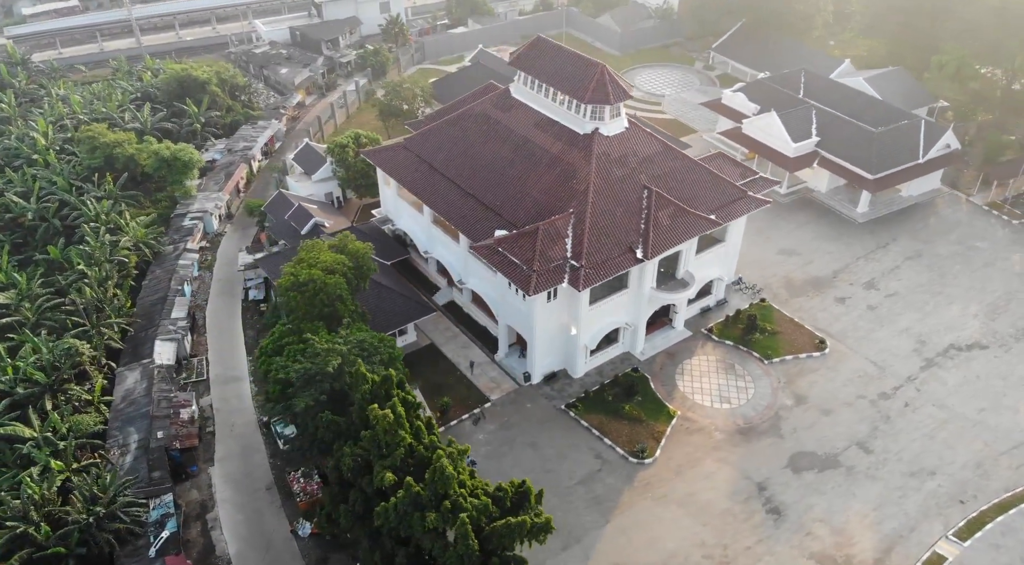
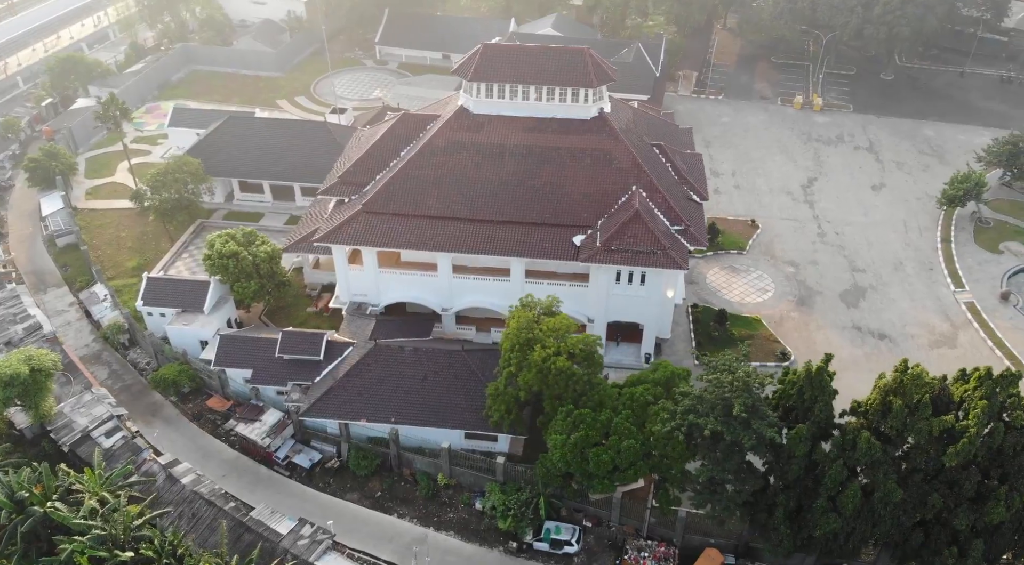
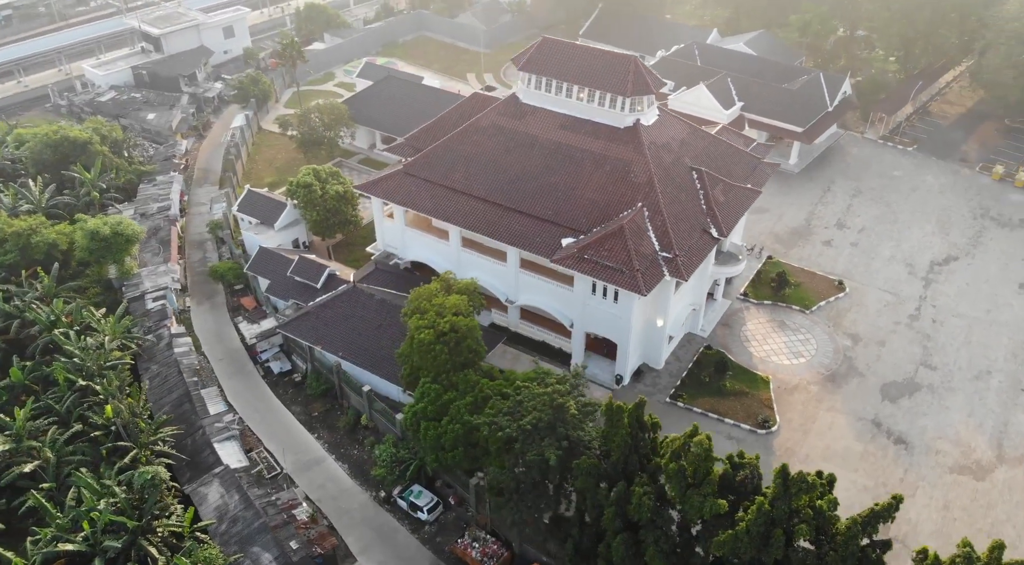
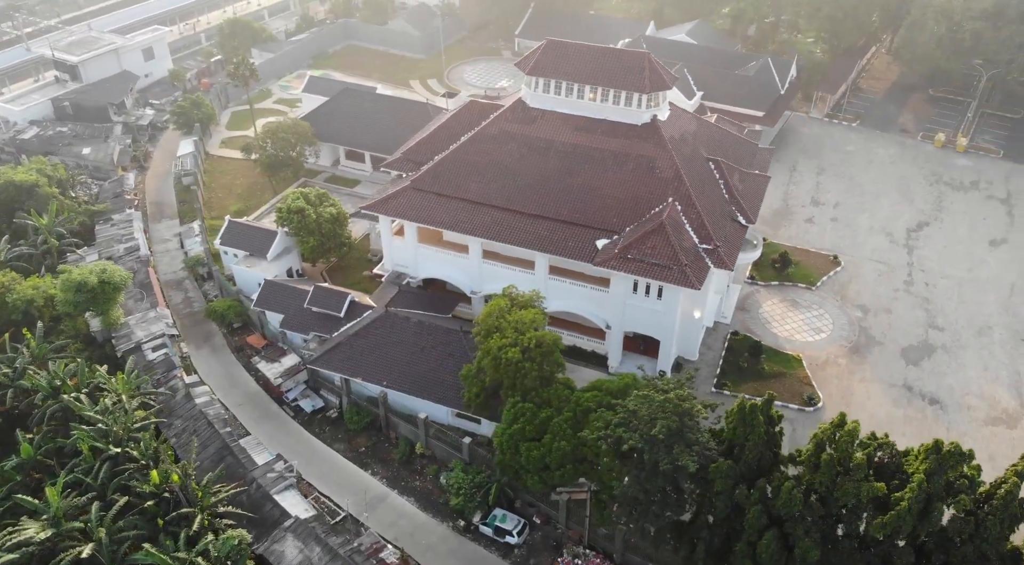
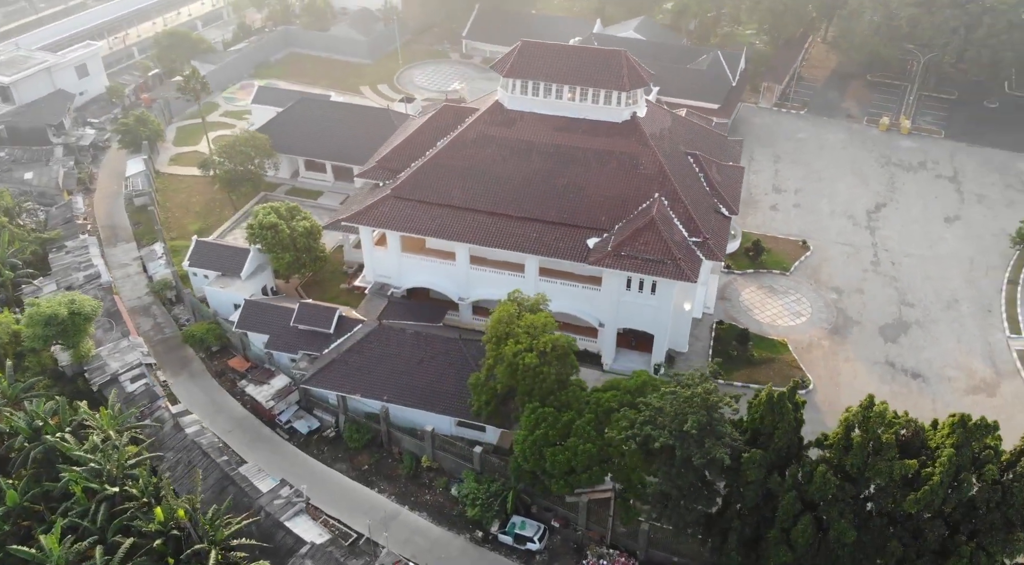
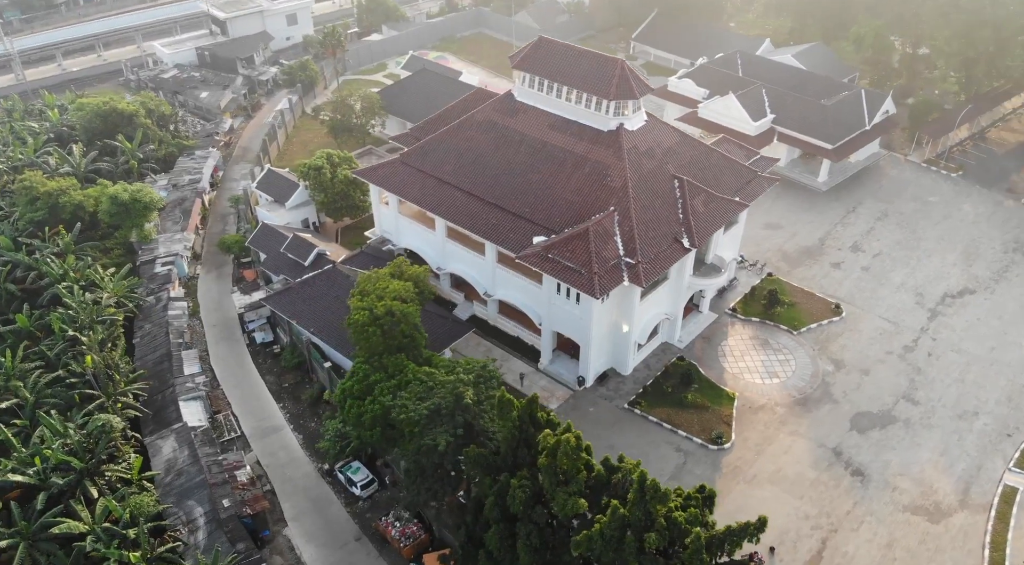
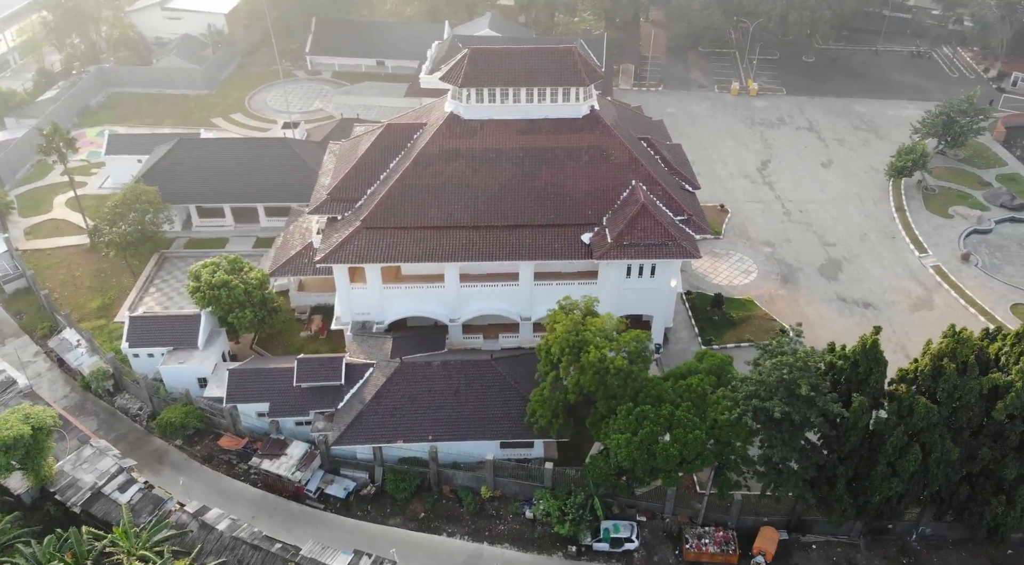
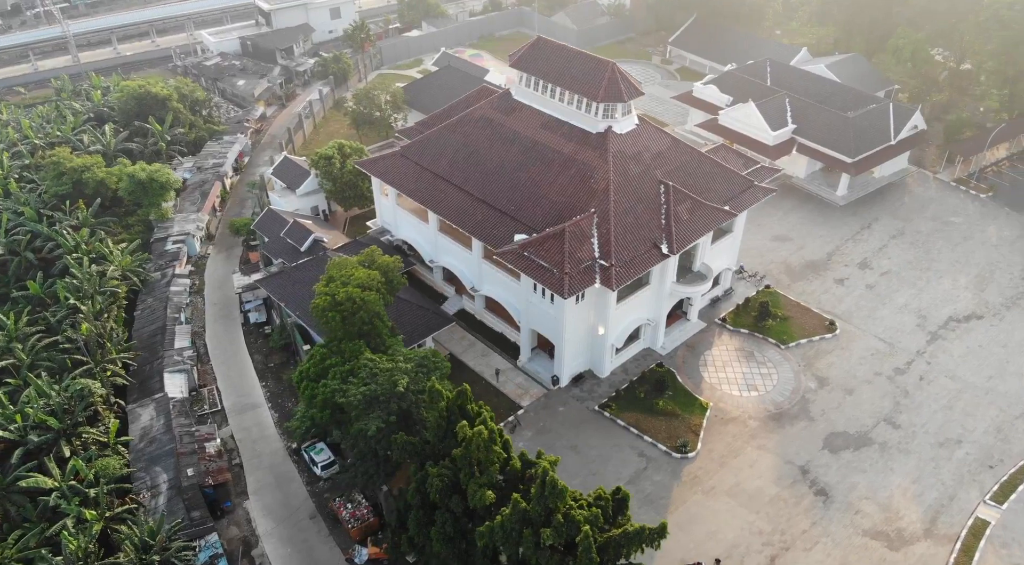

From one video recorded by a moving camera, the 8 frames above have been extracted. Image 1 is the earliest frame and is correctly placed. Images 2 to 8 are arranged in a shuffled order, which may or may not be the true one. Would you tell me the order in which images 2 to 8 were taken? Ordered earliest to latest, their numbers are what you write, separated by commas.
8, 6, 3, 4, 5, 2, 7
